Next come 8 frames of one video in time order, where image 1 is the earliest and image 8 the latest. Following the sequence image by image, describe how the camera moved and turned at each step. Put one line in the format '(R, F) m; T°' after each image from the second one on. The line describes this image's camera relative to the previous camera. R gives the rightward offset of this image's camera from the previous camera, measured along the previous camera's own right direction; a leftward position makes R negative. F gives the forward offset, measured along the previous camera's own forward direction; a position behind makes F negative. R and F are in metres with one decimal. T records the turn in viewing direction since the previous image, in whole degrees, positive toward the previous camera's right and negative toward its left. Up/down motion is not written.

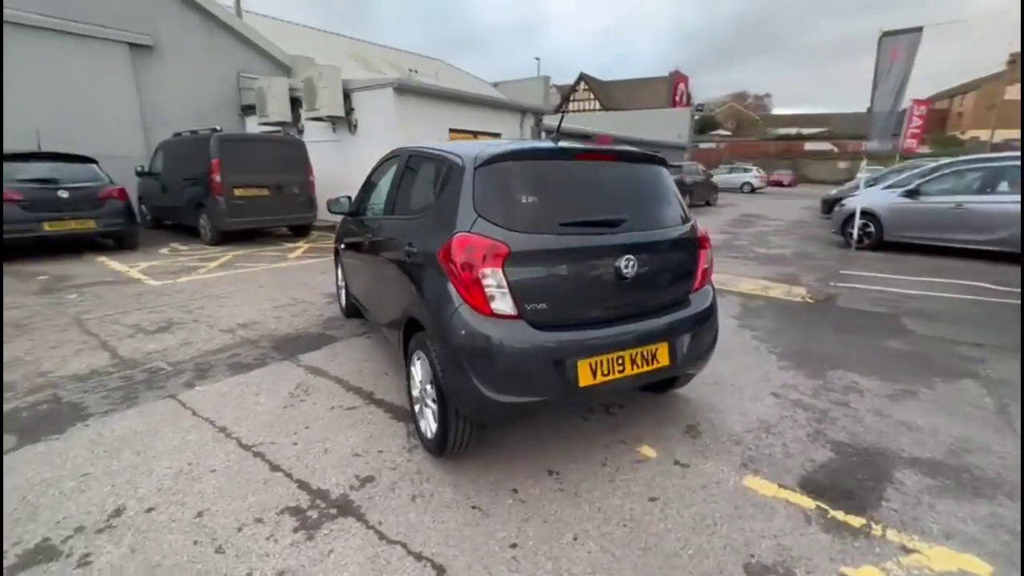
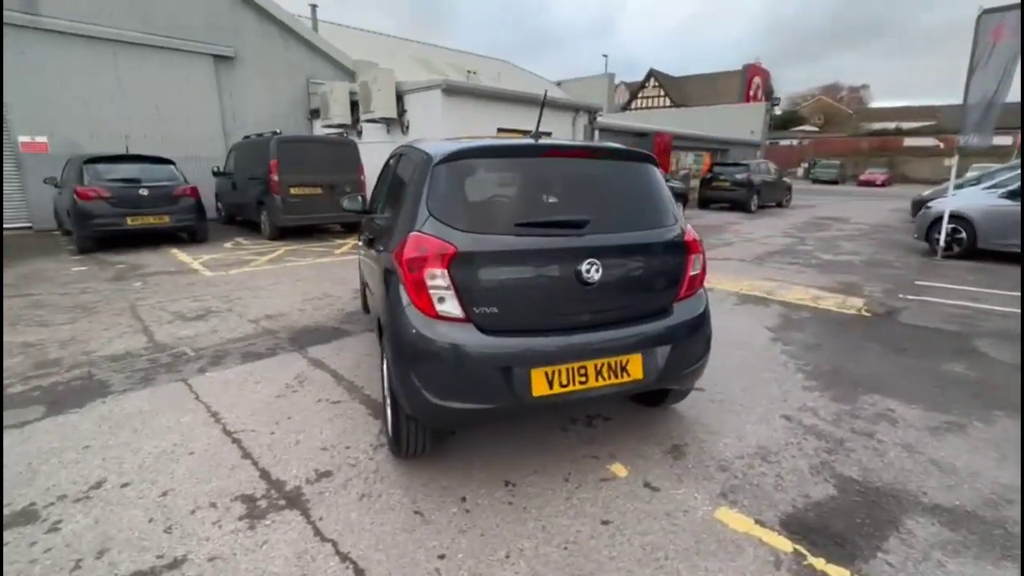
(+0.5, +0.1) m; -8°
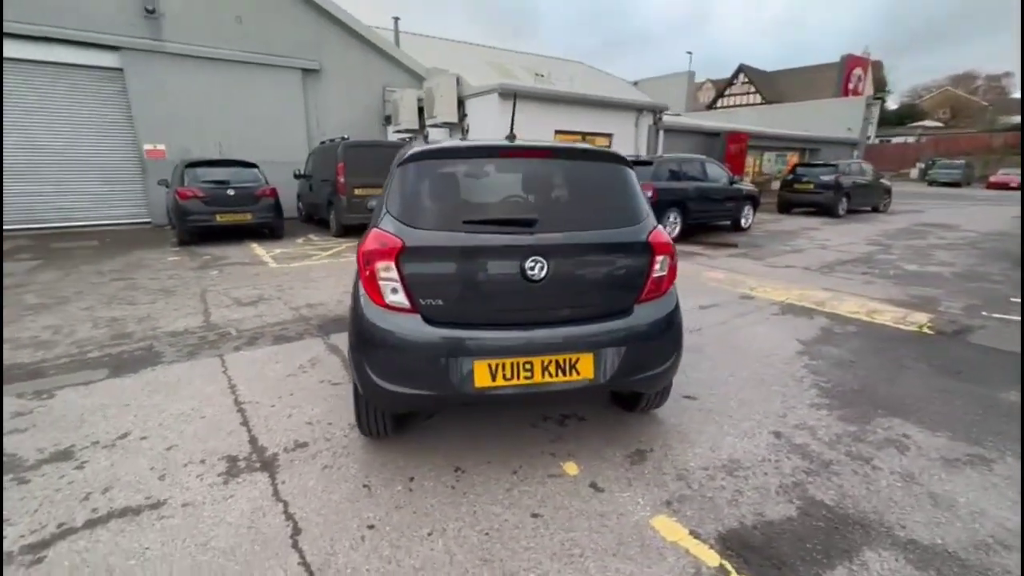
(+0.6, 0.0) m; -9°
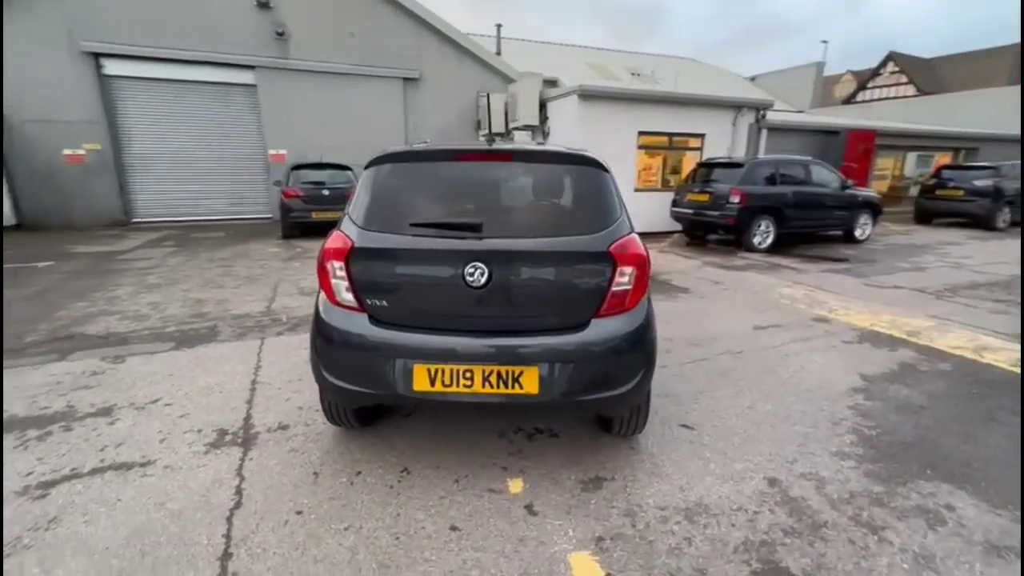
(+0.7, +0.2) m; -13°
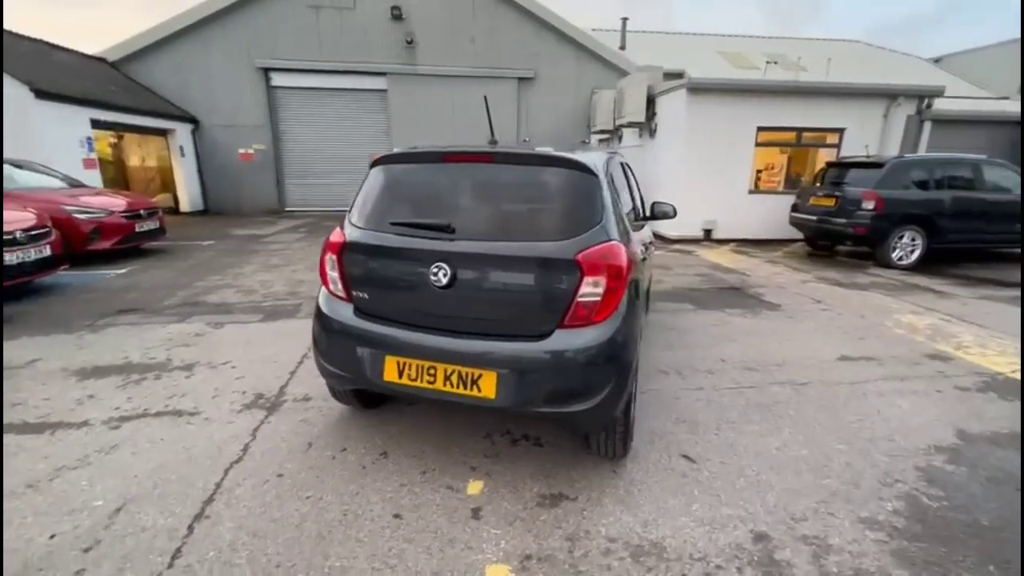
(+0.7, +0.1) m; -15°
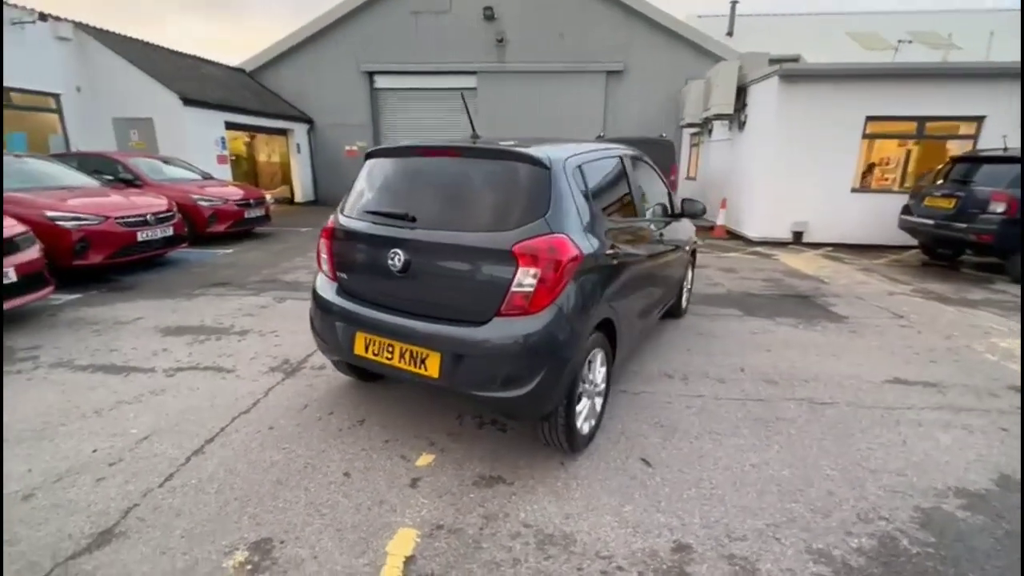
(+0.7, 0.0) m; -12°
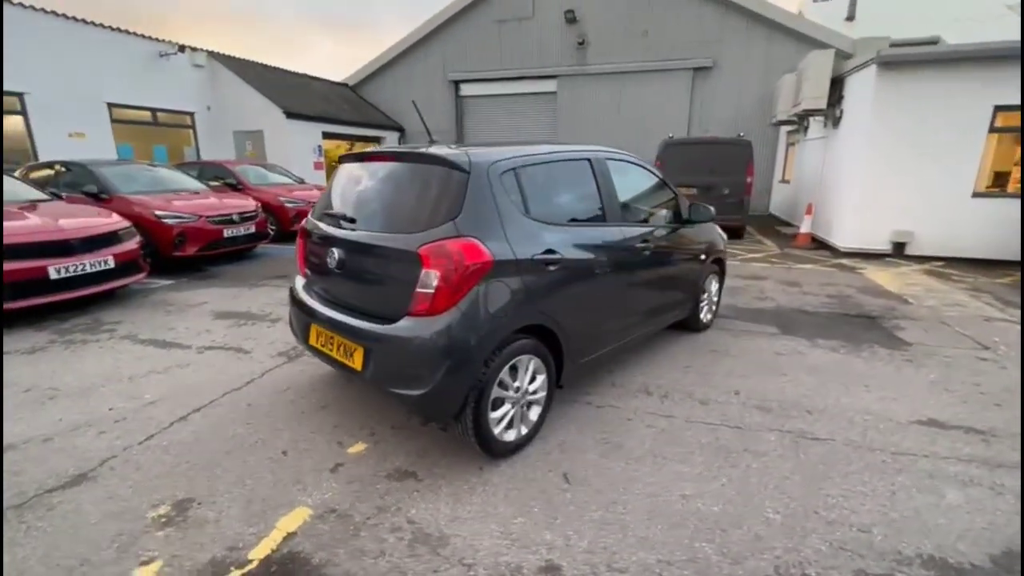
(+0.9, +0.1) m; -12°
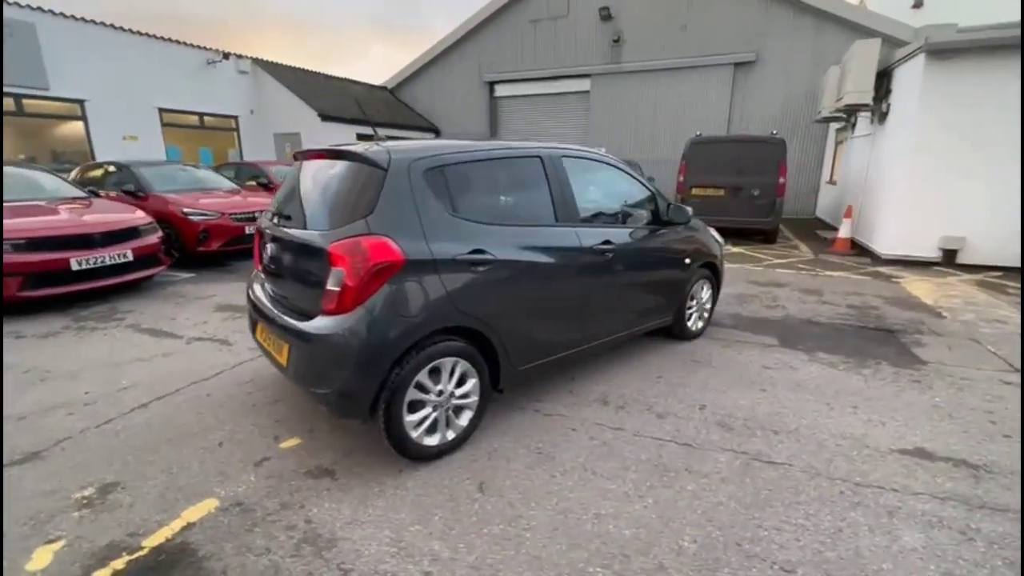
(+0.6, +0.1) m; -6°
